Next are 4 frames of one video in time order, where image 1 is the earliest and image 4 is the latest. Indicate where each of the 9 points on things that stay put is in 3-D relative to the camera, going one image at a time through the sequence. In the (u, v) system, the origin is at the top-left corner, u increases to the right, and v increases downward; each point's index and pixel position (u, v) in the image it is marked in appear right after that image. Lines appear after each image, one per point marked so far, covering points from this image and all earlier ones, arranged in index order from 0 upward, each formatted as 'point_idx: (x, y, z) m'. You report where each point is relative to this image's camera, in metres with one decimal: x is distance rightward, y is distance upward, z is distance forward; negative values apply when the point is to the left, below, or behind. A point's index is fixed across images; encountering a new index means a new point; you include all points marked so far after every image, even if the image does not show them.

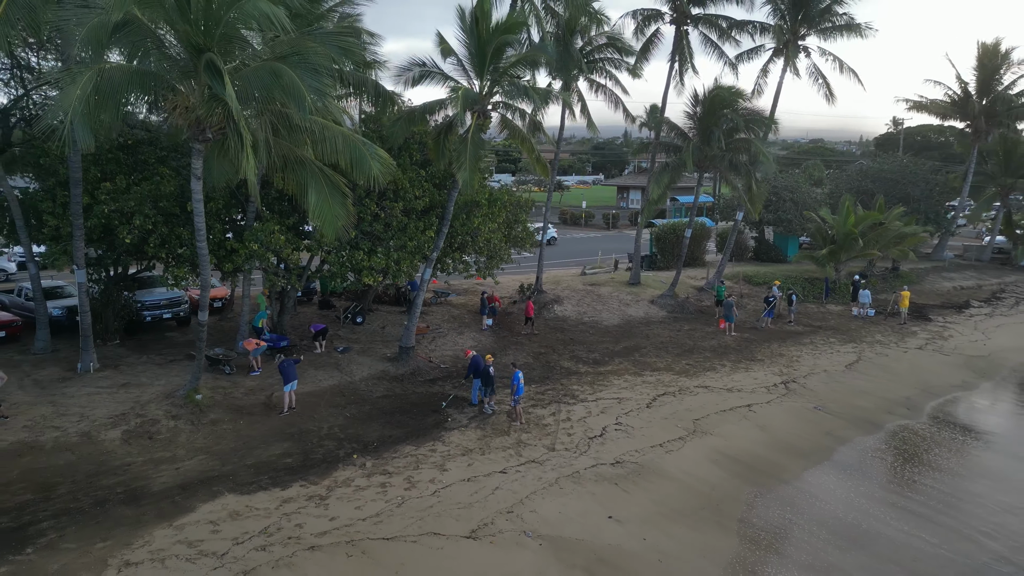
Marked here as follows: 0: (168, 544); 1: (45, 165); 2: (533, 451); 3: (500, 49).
0: (-4.9, -3.6, +8.6) m
1: (-9.7, +2.6, +12.6) m
2: (+0.4, -3.2, +12.0) m
3: (-0.3, +4.9, +12.6) m
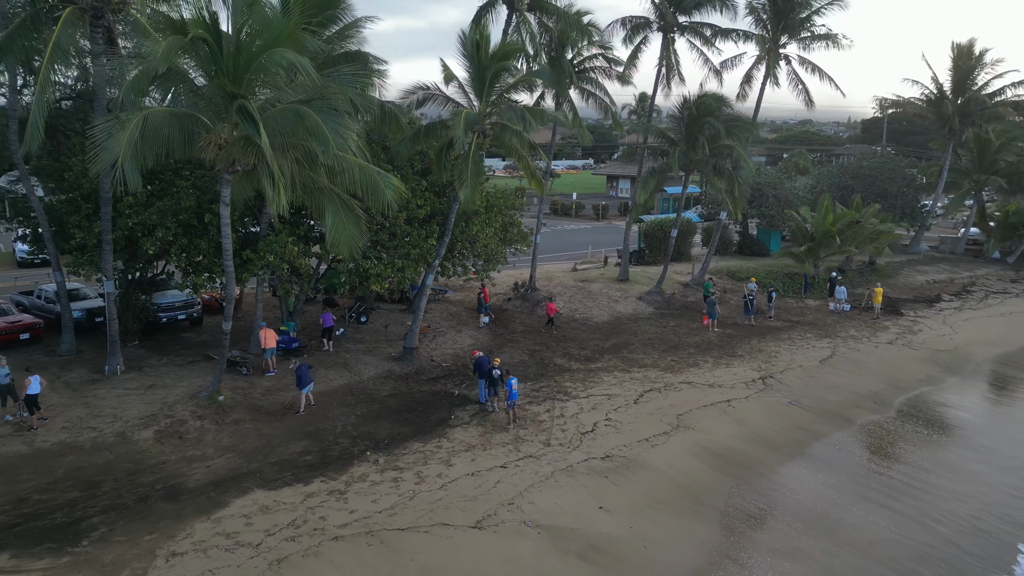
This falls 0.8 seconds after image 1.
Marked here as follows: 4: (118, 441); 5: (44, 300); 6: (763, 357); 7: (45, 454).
0: (-4.8, -4.0, +9.6) m
1: (-9.8, +2.4, +13.4) m
2: (+0.4, -3.4, +13.1) m
3: (-0.3, +4.7, +13.4) m
4: (-7.6, -2.9, +11.7) m
5: (-12.7, -0.3, +16.4) m
6: (+7.9, -2.2, +19.0) m
7: (-8.6, -3.1, +11.1) m
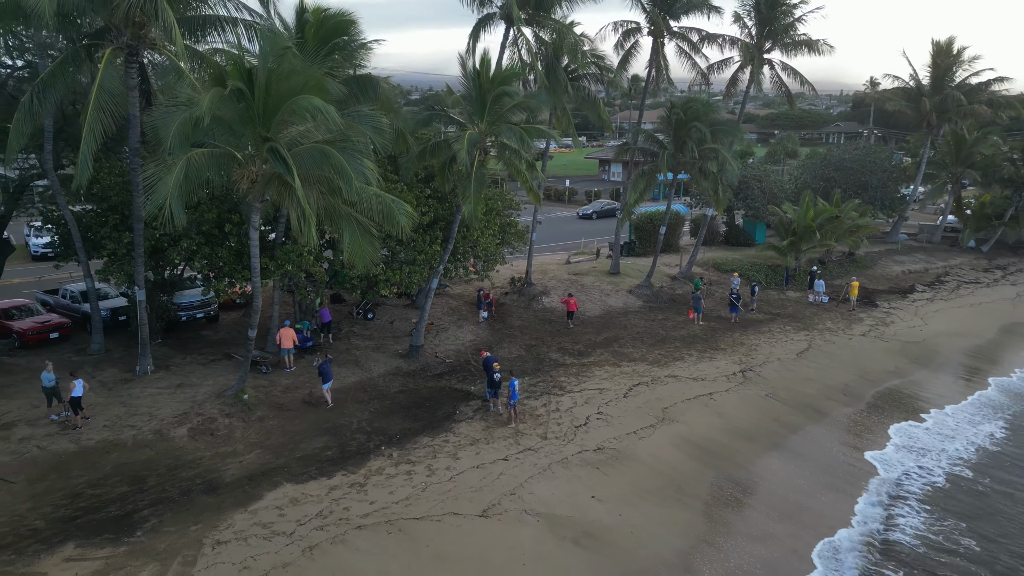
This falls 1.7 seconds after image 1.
0: (-4.8, -4.3, +10.9) m
1: (-9.7, +2.2, +14.3) m
2: (+0.4, -3.6, +14.5) m
3: (-0.3, +4.5, +14.3) m
4: (-7.6, -3.2, +12.9) m
5: (-12.7, -0.3, +17.3) m
6: (+7.8, -2.1, +20.3) m
7: (-8.6, -3.3, +12.3) m
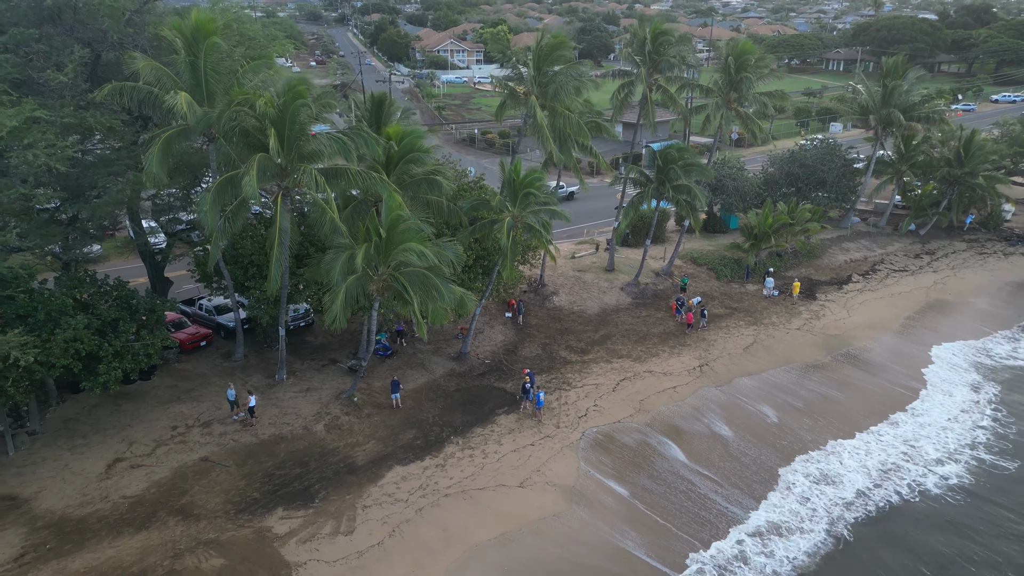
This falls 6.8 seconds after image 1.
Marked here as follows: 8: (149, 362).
0: (-3.9, -6.1, +17.8) m
1: (-8.7, +1.0, +19.8) m
2: (+1.2, -5.0, +21.3) m
3: (+0.8, +3.0, +19.7) m
4: (-6.7, -4.6, +19.5) m
5: (-11.8, -0.9, +23.2) m
6: (+8.6, -2.6, +27.0) m
7: (-7.7, -4.9, +18.9) m
8: (-11.3, -2.3, +18.7) m
